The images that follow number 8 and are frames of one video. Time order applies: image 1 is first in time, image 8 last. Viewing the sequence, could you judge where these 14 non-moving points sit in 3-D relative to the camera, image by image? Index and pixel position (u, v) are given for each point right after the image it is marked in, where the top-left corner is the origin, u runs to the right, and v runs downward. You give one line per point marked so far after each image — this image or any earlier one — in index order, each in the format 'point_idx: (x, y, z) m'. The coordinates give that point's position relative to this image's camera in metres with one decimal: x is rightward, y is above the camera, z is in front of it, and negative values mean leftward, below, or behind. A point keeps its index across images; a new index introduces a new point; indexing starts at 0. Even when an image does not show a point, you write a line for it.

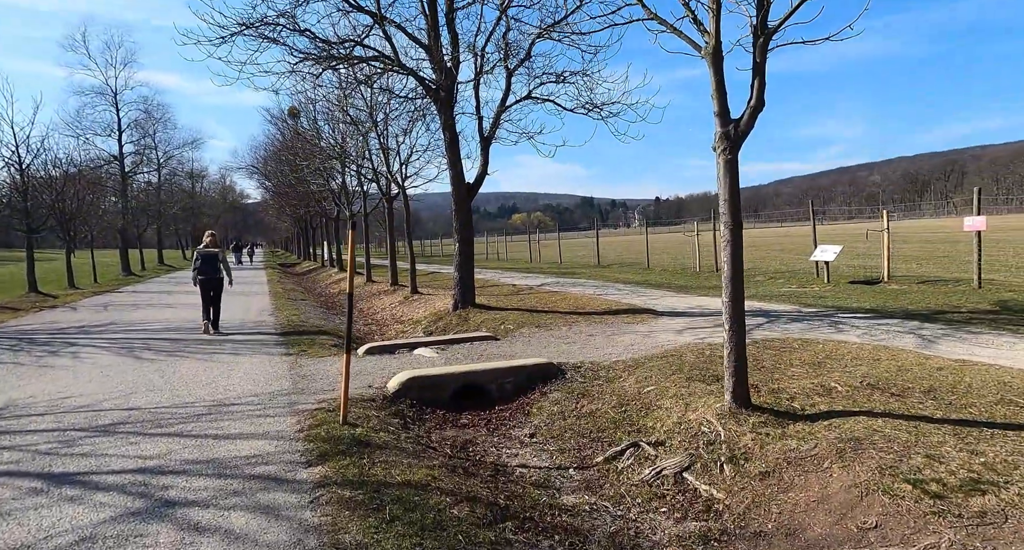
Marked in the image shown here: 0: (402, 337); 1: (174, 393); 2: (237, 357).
0: (-1.8, -1.1, +11.2) m
1: (-2.8, -1.0, +5.5) m
2: (-3.3, -1.1, +7.9) m
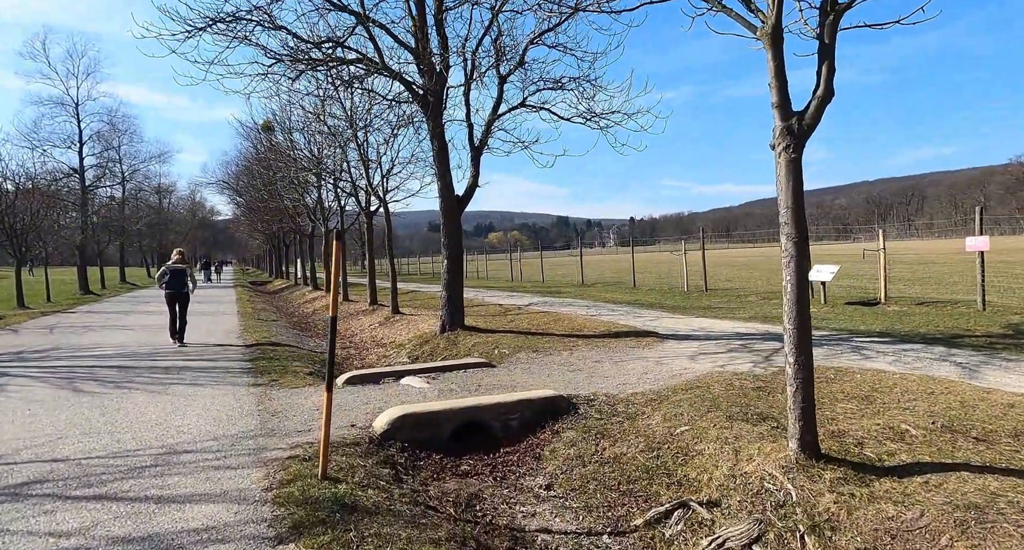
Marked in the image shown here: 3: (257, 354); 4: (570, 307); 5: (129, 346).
0: (-2.0, -1.4, +10.5) m
1: (-2.8, -1.2, +4.7) m
2: (-3.3, -1.3, +7.1) m
3: (-4.2, -1.4, +11.2) m
4: (+1.3, -0.7, +15.2) m
5: (-7.8, -1.5, +13.7) m
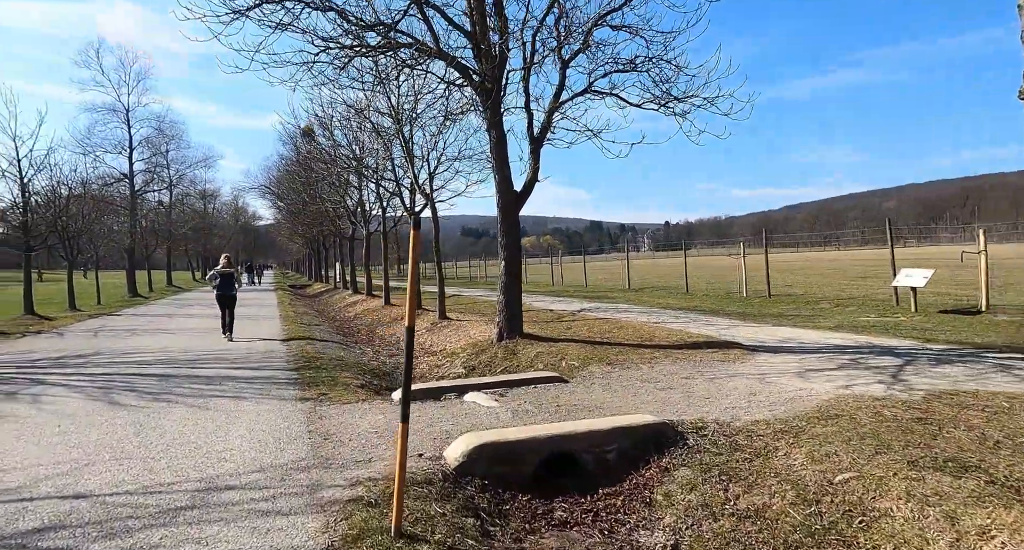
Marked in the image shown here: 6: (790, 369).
0: (-1.1, -1.4, +9.7) m
1: (-2.2, -1.2, +4.0) m
2: (-2.6, -1.3, +6.5) m
3: (-3.3, -1.4, +10.6) m
4: (+2.4, -0.8, +14.3) m
5: (-6.7, -1.5, +13.3) m
6: (+2.5, -0.8, +6.0) m
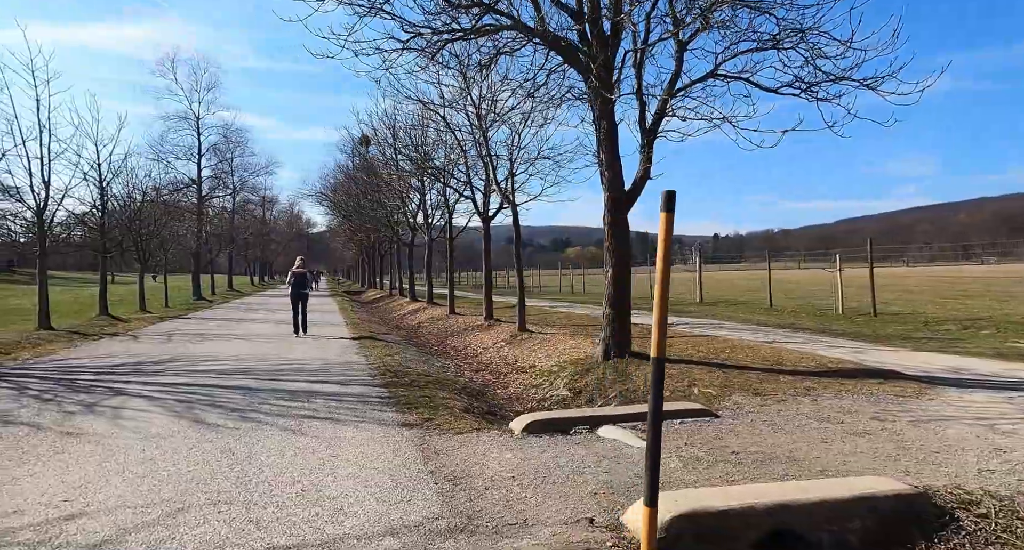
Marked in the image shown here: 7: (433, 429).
0: (+0.3, -1.6, +8.8) m
1: (-1.2, -1.2, +3.2) m
2: (-1.5, -1.4, +5.7) m
3: (-1.8, -1.5, +9.9) m
4: (+4.2, -1.1, +13.1) m
5: (-5.1, -1.6, +12.8) m
6: (+3.6, -1.0, +4.8) m
7: (-0.7, -1.3, +5.8) m
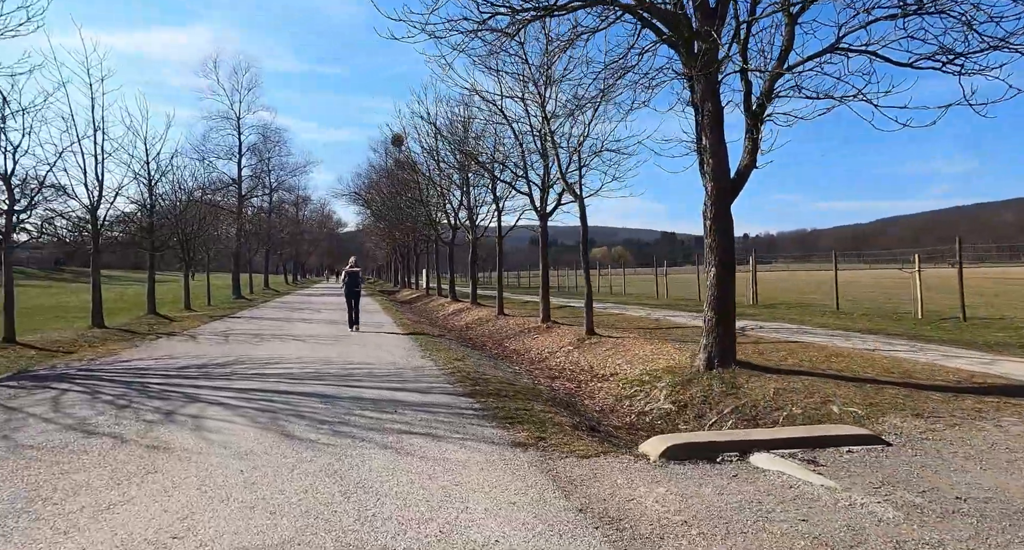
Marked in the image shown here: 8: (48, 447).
0: (+1.4, -1.6, +8.2) m
1: (-0.4, -1.3, +2.7) m
2: (-0.5, -1.4, +5.1) m
3: (-0.6, -1.5, +9.4) m
4: (+5.5, -1.1, +12.3) m
5: (-3.7, -1.6, +12.4) m
6: (+4.5, -1.0, +4.0) m
7: (+0.3, -1.4, +5.2) m
8: (-4.3, -1.6, +6.4) m
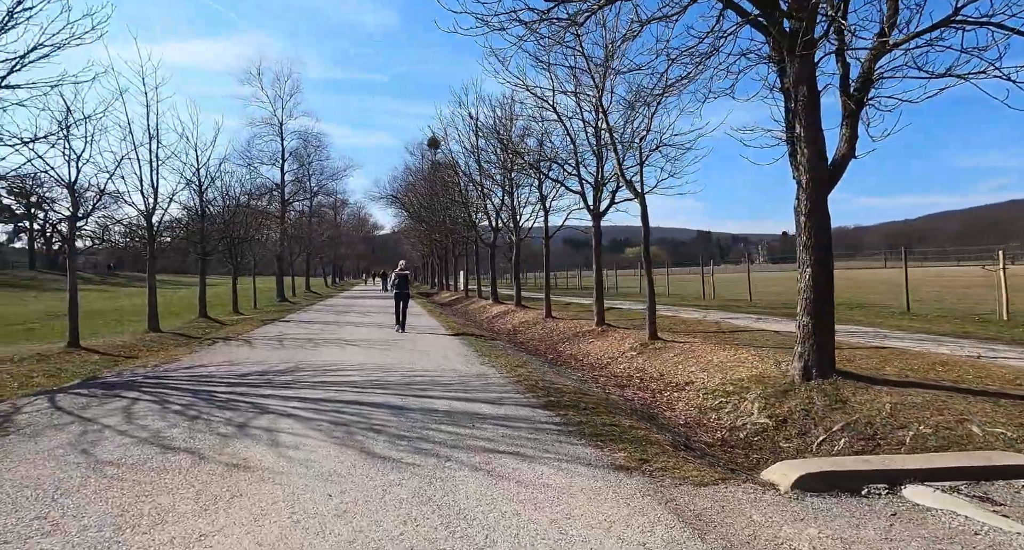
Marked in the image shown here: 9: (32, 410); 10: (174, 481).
0: (+2.3, -1.6, +7.6) m
1: (+0.2, -1.3, +2.2) m
2: (+0.3, -1.5, +4.7) m
3: (+0.3, -1.6, +8.9) m
4: (+6.7, -1.1, +11.5) m
5: (-2.6, -1.7, +12.1) m
6: (+5.2, -1.1, +3.3) m
7: (+1.1, -1.4, +4.8) m
8: (-3.5, -1.7, +6.2) m
9: (-6.9, -2.0, +9.7) m
10: (-2.8, -1.7, +5.5) m
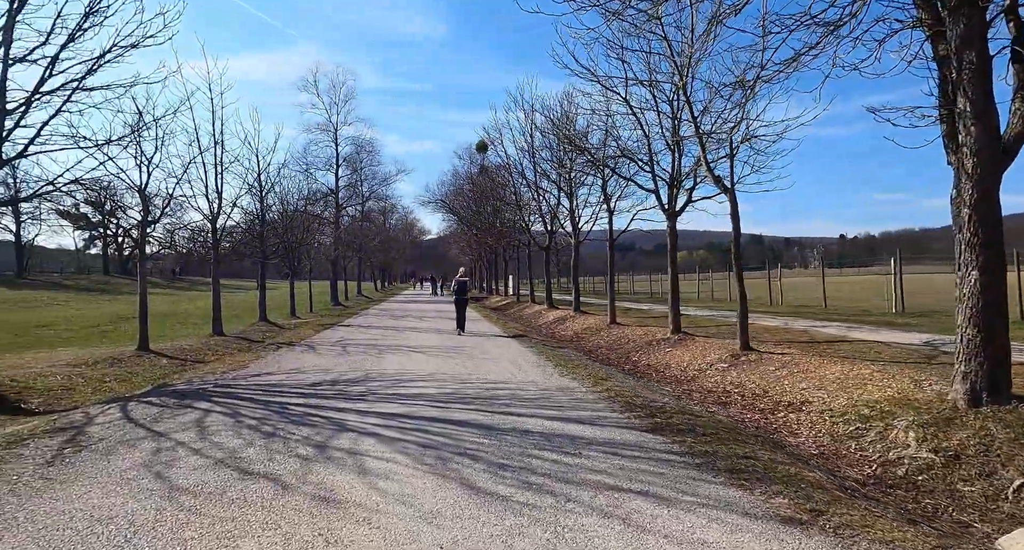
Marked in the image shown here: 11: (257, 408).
0: (+3.4, -1.7, +6.6) m
1: (+0.9, -1.4, +1.3) m
2: (+1.1, -1.5, +3.8) m
3: (+1.5, -1.7, +8.0) m
4: (+8.0, -1.2, +10.1) m
5: (-1.1, -1.8, +11.4) m
6: (+5.9, -1.1, +2.0) m
7: (+1.9, -1.5, +3.8) m
8: (-2.5, -1.8, +5.5) m
9: (-5.7, -2.0, +9.3) m
10: (-1.8, -1.7, +4.8) m
11: (-3.6, -1.9, +9.6) m
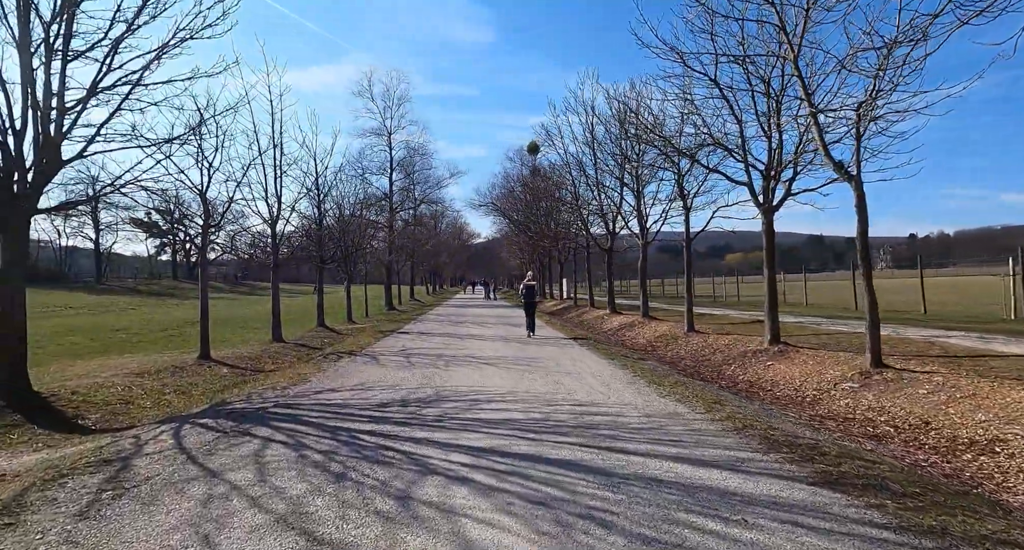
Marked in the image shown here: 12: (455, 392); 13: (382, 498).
0: (+4.5, -1.8, +4.8) m
1: (+1.6, -1.4, -0.3) m
2: (+2.0, -1.6, +2.2) m
3: (+2.7, -1.8, +6.3) m
4: (+9.3, -1.3, +7.9) m
5: (+0.3, -1.9, +9.9) m
6: (+6.6, -1.1, +0.1) m
7: (+2.8, -1.5, +2.1) m
8: (-1.5, -1.9, +4.2) m
9: (-4.4, -2.2, +8.2) m
10: (-0.9, -1.8, +3.4) m
11: (-2.3, -2.0, +8.3) m
12: (-1.0, -2.0, +11.7) m
13: (-1.1, -1.9, +5.9) m
